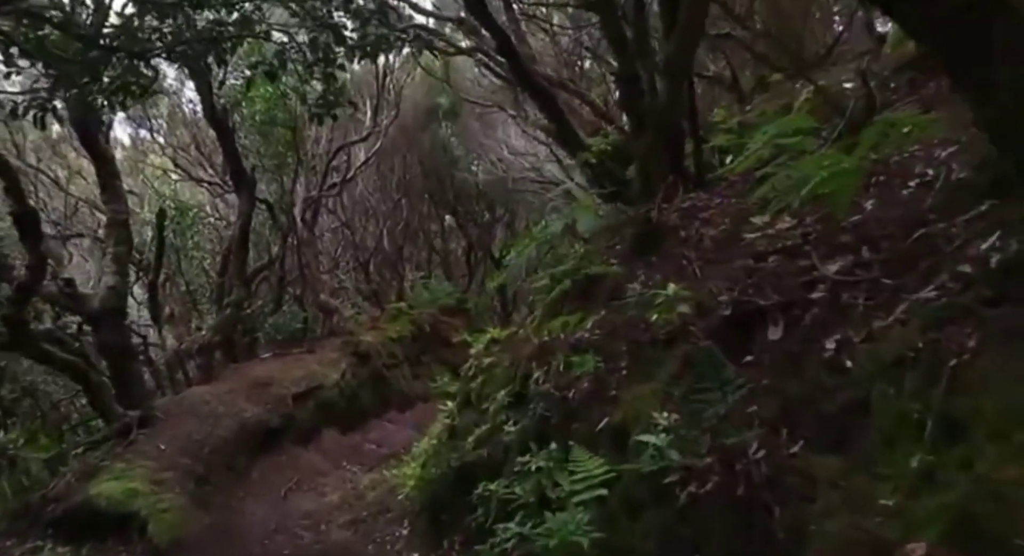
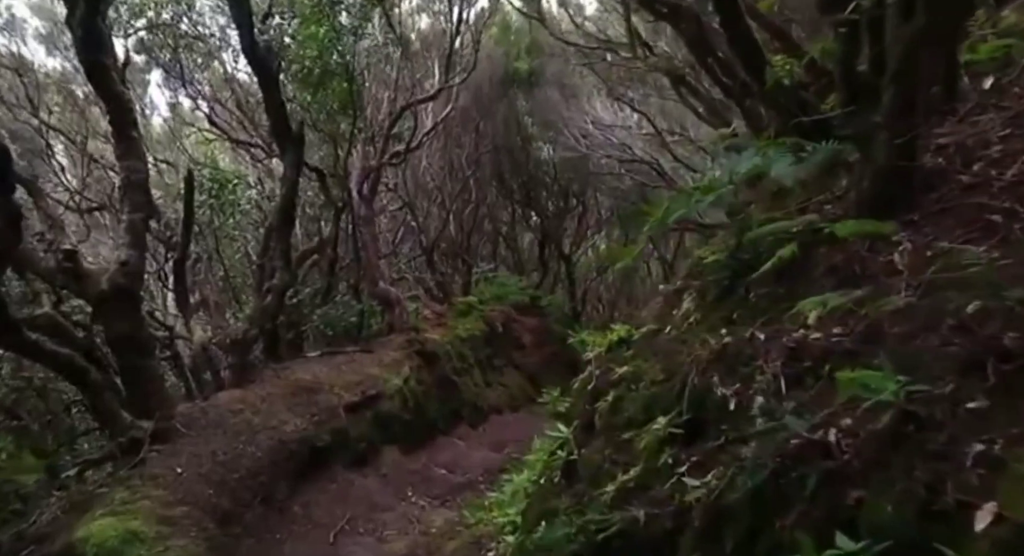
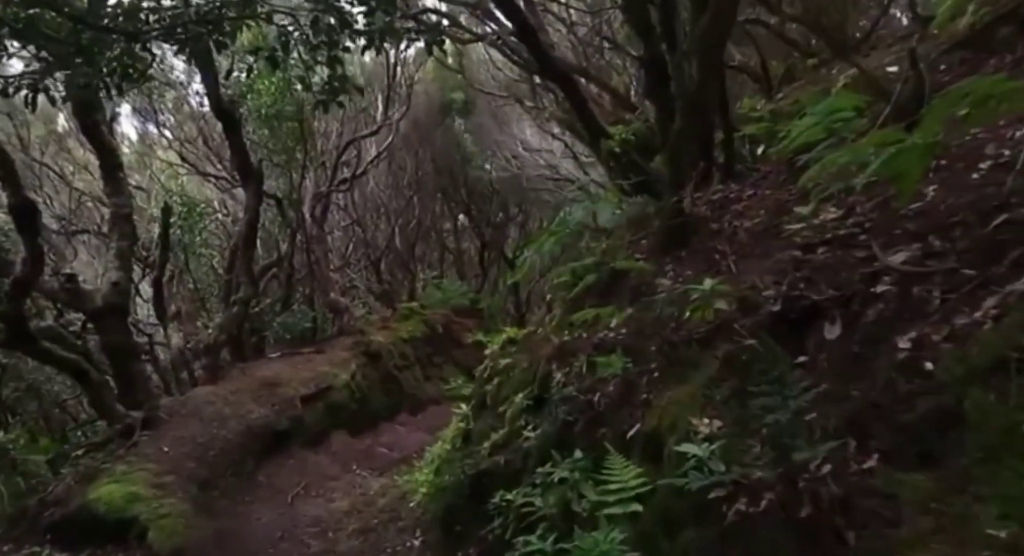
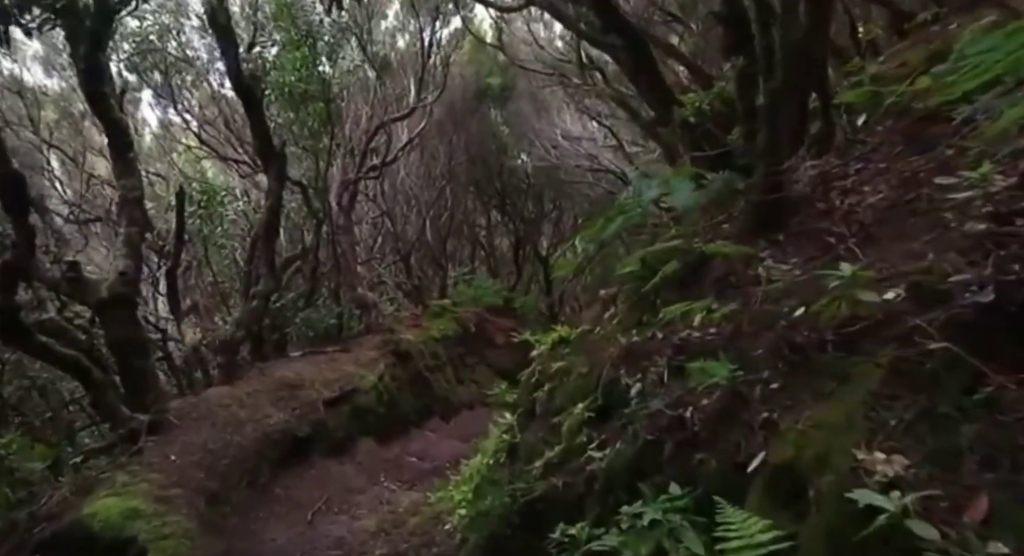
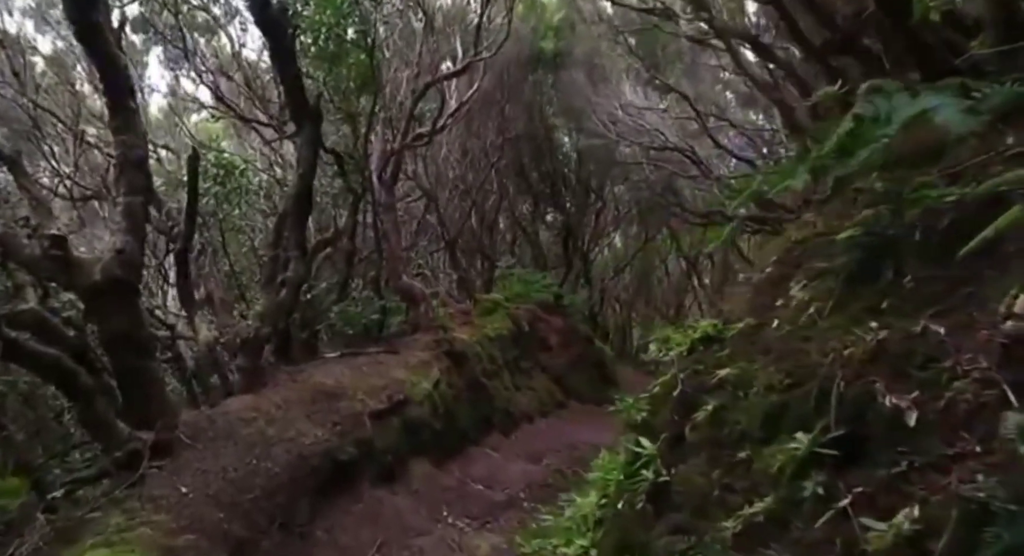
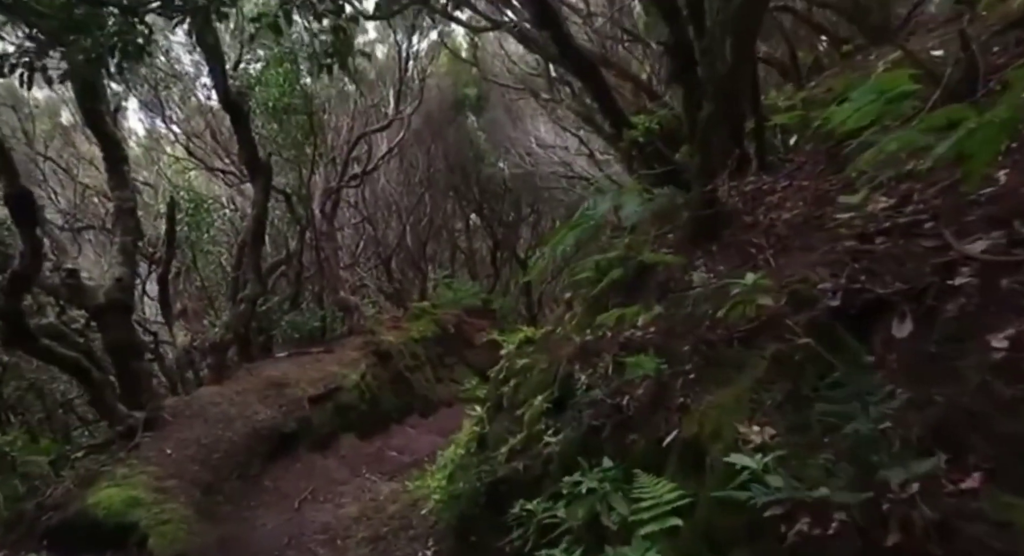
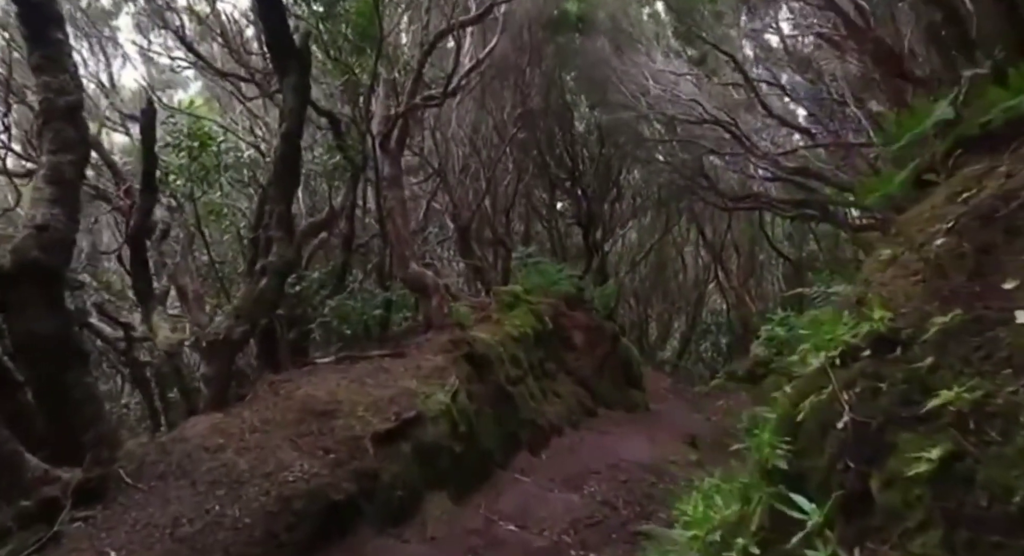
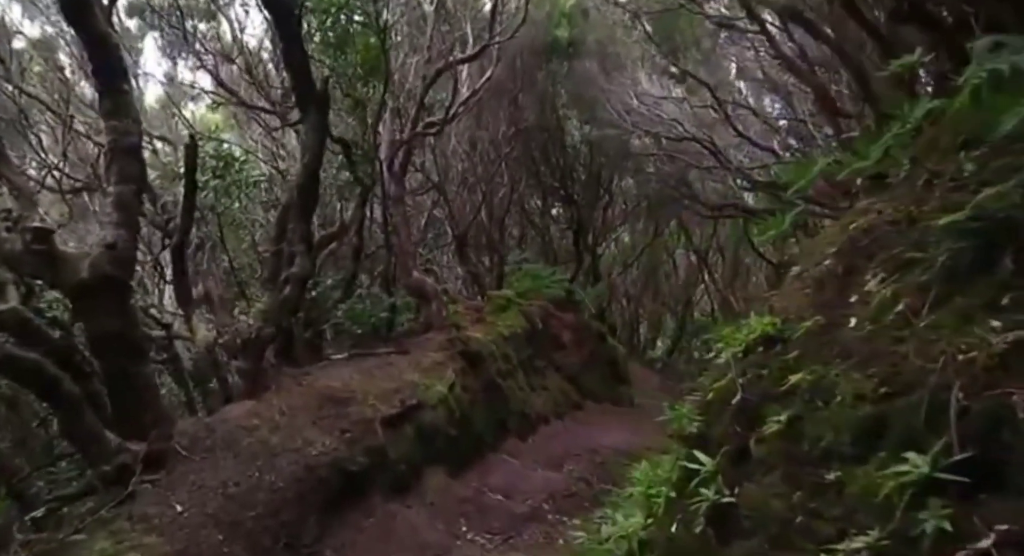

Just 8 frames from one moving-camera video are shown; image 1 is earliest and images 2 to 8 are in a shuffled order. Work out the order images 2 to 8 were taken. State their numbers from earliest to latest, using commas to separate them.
3, 6, 4, 2, 5, 8, 7
